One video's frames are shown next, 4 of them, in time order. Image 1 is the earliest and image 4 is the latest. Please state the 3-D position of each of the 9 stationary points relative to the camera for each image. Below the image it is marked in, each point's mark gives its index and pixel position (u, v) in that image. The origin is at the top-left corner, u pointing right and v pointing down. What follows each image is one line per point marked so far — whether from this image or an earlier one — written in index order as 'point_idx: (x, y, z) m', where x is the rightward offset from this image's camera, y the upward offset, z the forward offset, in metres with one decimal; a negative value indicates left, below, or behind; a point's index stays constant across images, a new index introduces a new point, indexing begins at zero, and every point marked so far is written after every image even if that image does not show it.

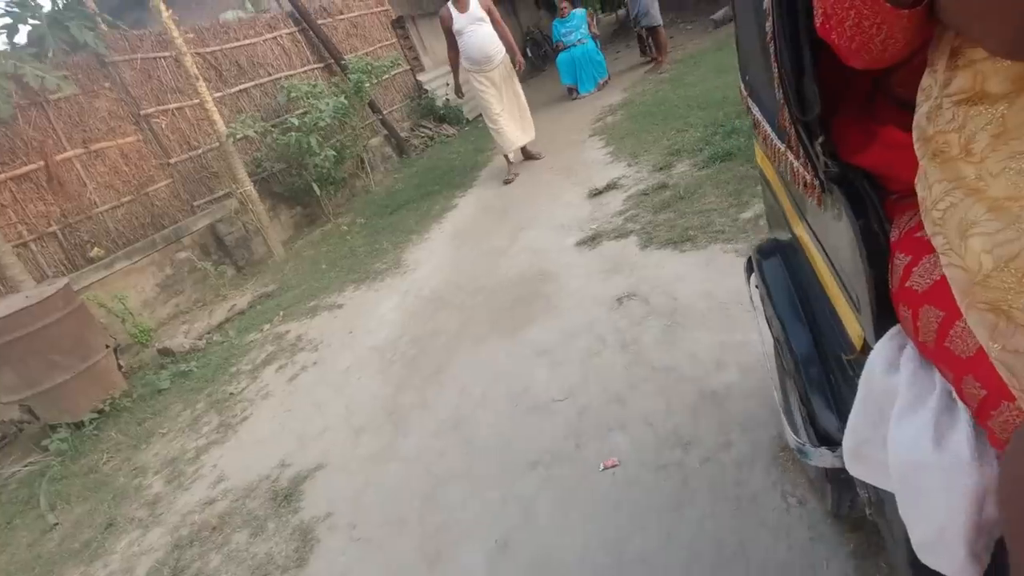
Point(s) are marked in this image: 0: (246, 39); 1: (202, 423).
0: (-3.7, +3.5, +7.8) m
1: (-2.0, -0.9, +3.7) m
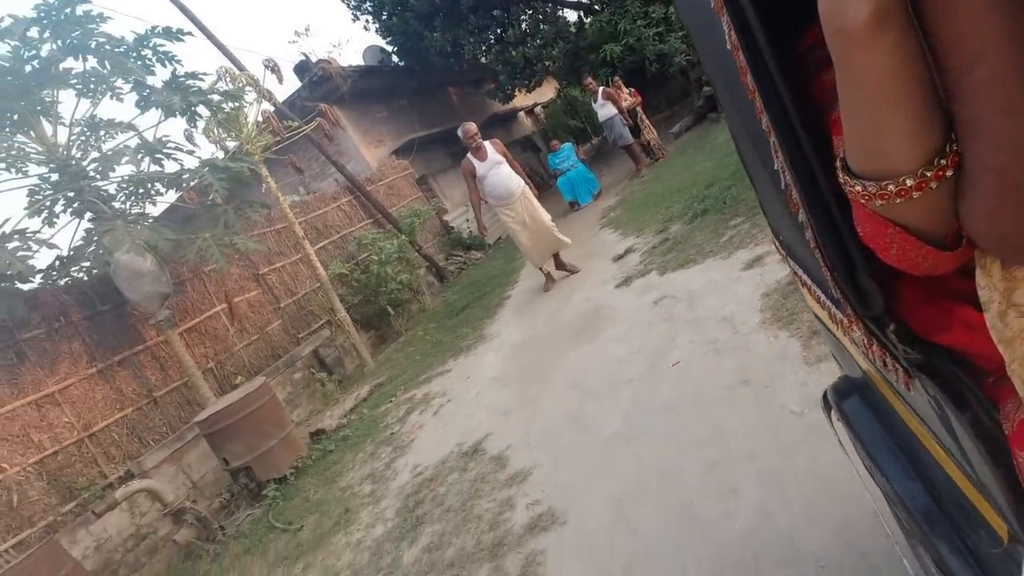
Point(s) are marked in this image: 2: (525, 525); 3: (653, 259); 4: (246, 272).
0: (-3.5, +1.4, +10.1) m
1: (-1.2, -1.5, +5.1) m
2: (+0.1, -1.2, +2.9) m
3: (+1.5, +0.3, +5.7) m
4: (-3.9, +0.2, +8.2) m
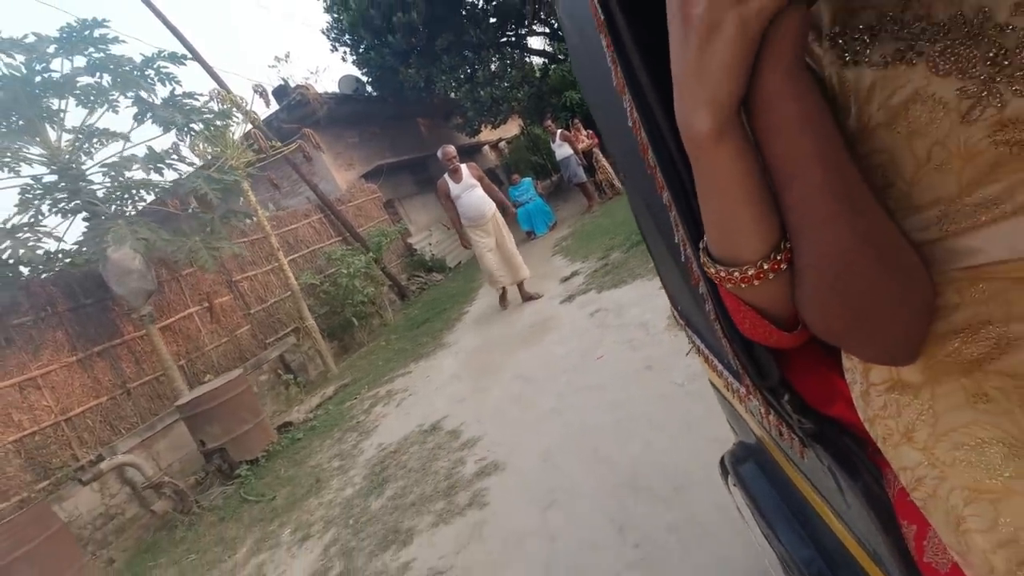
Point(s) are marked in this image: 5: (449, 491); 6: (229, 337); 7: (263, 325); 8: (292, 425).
0: (-4.2, +1.2, +10.7) m
1: (-1.7, -1.5, +5.7) m
2: (-0.2, -1.2, +3.7) m
3: (+1.0, +0.1, +6.6) m
4: (-4.6, +0.2, +8.7) m
5: (-0.4, -1.3, +3.6) m
6: (-4.3, -0.7, +8.6) m
7: (-4.1, -0.6, +9.2) m
8: (-2.7, -1.7, +6.9) m
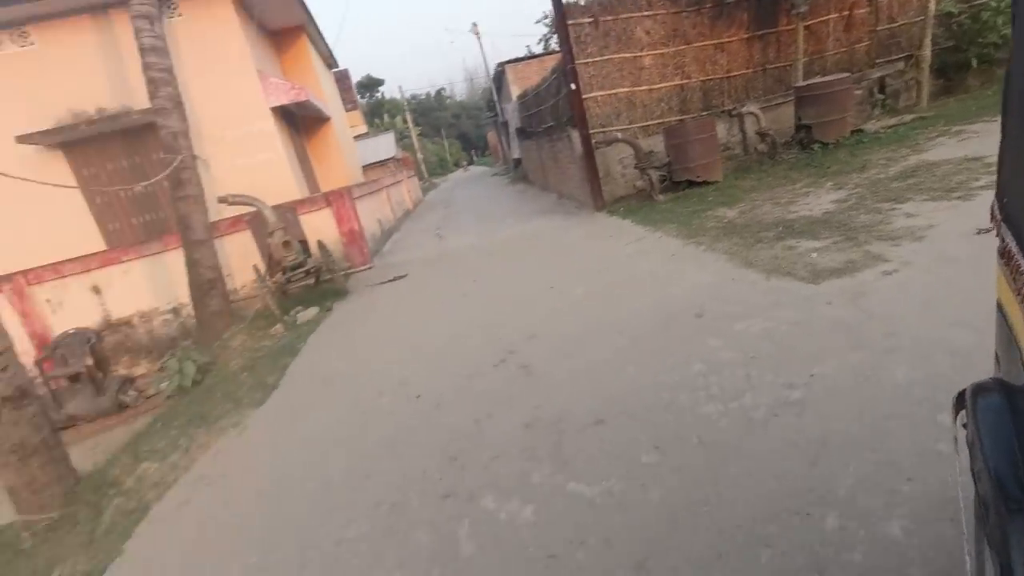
0: (+8.2, +6.3, +10.1) m
1: (+5.0, +1.8, +7.2) m
2: (+4.2, +0.9, +5.0) m
3: (+7.5, +1.9, +5.1) m
4: (+6.3, +5.2, +9.8) m
5: (+4.1, +0.9, +5.1) m
6: (+6.1, +4.3, +10.1) m
7: (+6.8, +4.4, +10.2) m
8: (+5.4, +2.4, +8.6) m
